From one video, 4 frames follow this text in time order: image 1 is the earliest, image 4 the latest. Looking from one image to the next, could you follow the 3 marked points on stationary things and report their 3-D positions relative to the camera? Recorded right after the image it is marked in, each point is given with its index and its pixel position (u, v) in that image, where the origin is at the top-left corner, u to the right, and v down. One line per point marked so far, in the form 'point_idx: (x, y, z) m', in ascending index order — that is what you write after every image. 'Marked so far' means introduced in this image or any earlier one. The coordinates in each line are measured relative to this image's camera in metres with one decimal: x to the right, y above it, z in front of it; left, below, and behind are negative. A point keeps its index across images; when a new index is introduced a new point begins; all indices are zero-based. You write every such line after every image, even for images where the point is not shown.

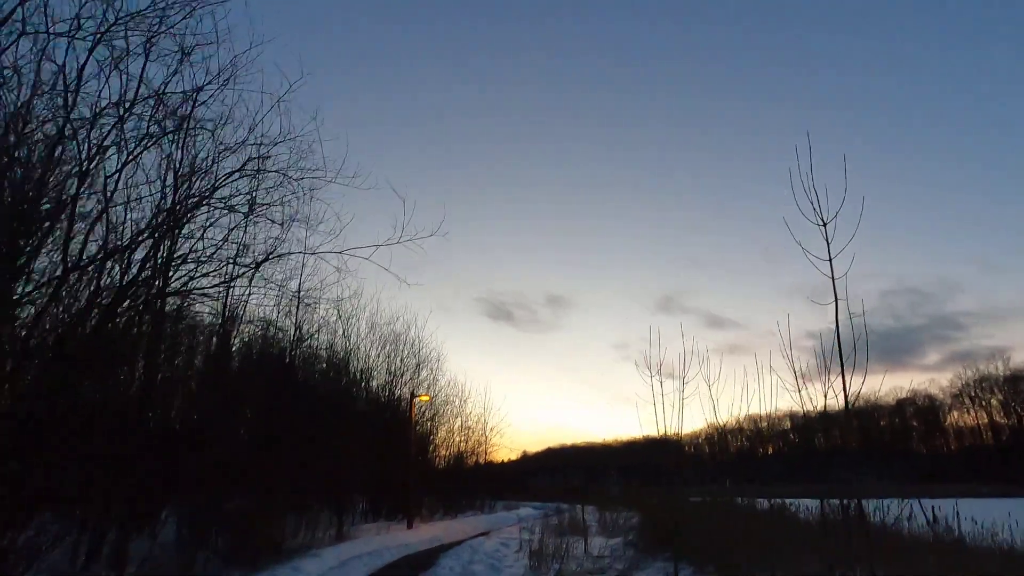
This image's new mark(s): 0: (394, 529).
0: (-3.1, -6.6, +18.4) m
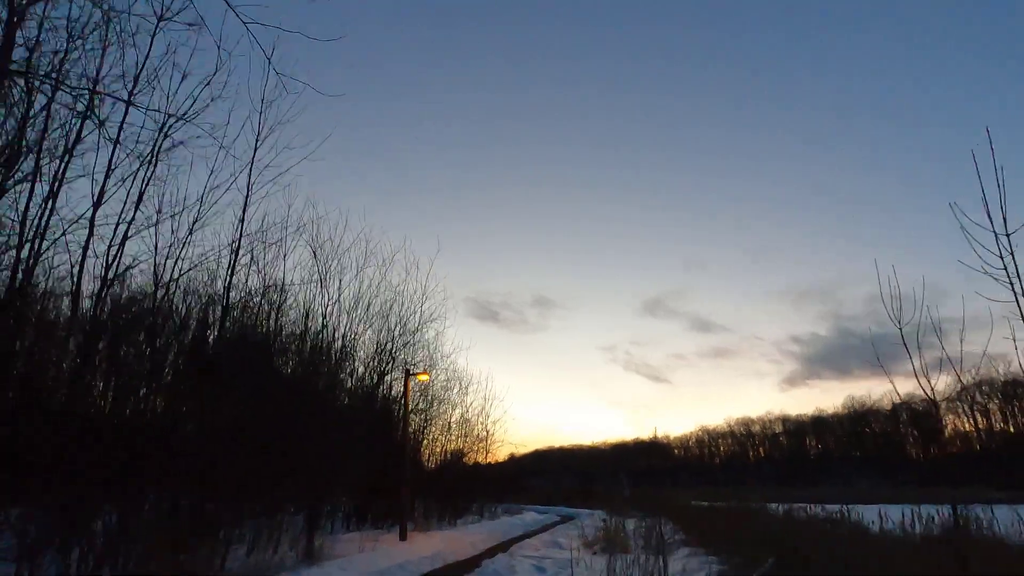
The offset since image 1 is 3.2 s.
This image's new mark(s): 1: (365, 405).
0: (-3.3, -6.3, +17.1) m
1: (-4.1, -3.2, +18.7) m
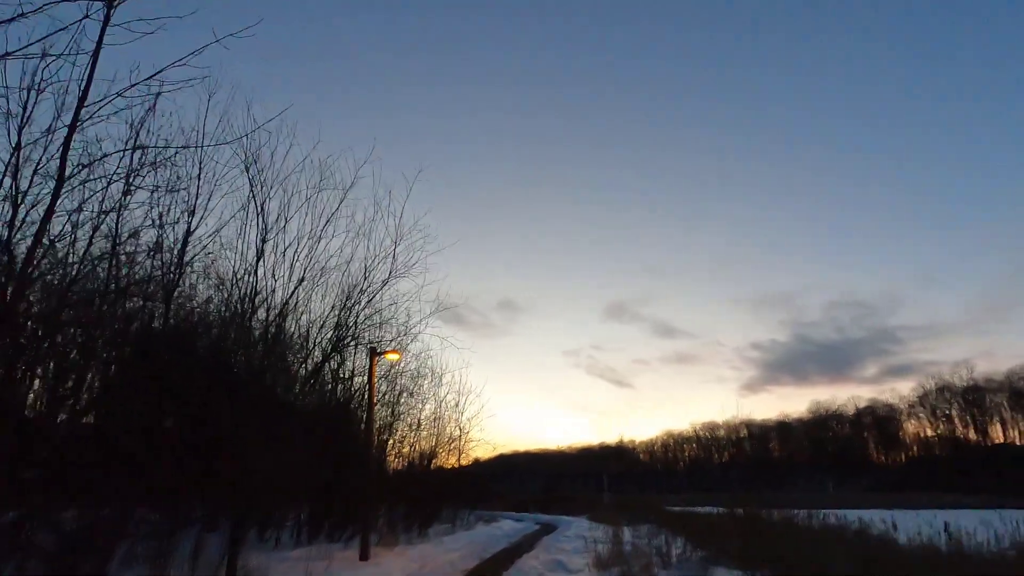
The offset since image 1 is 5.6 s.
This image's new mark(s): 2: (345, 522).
0: (-4.0, -6.0, +15.9) m
1: (-4.9, -3.0, +17.5) m
2: (-4.7, -6.5, +19.6) m
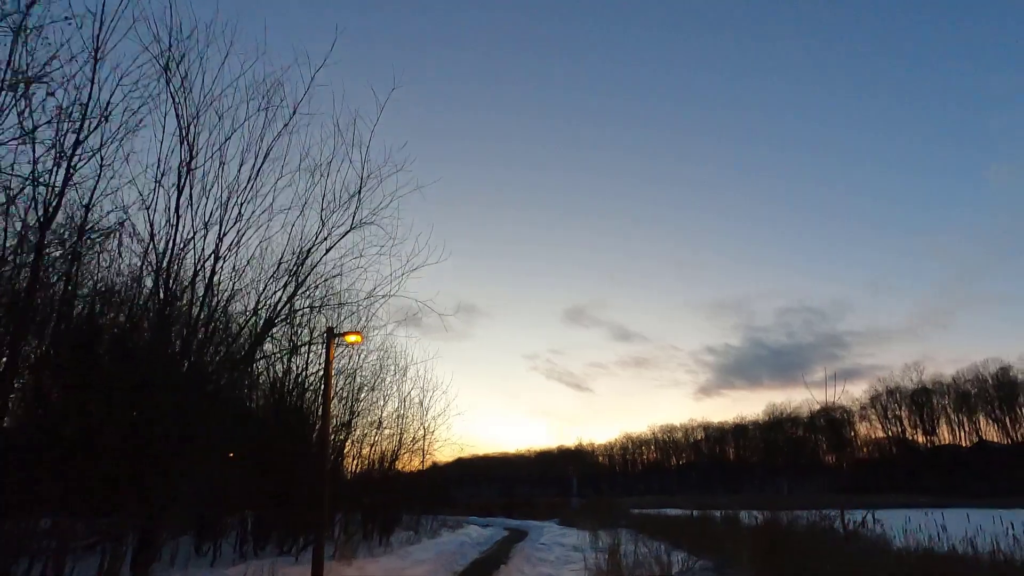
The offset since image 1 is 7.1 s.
0: (-4.9, -5.9, +15.1) m
1: (-5.8, -2.9, +16.6) m
2: (-5.8, -6.4, +18.7) m
